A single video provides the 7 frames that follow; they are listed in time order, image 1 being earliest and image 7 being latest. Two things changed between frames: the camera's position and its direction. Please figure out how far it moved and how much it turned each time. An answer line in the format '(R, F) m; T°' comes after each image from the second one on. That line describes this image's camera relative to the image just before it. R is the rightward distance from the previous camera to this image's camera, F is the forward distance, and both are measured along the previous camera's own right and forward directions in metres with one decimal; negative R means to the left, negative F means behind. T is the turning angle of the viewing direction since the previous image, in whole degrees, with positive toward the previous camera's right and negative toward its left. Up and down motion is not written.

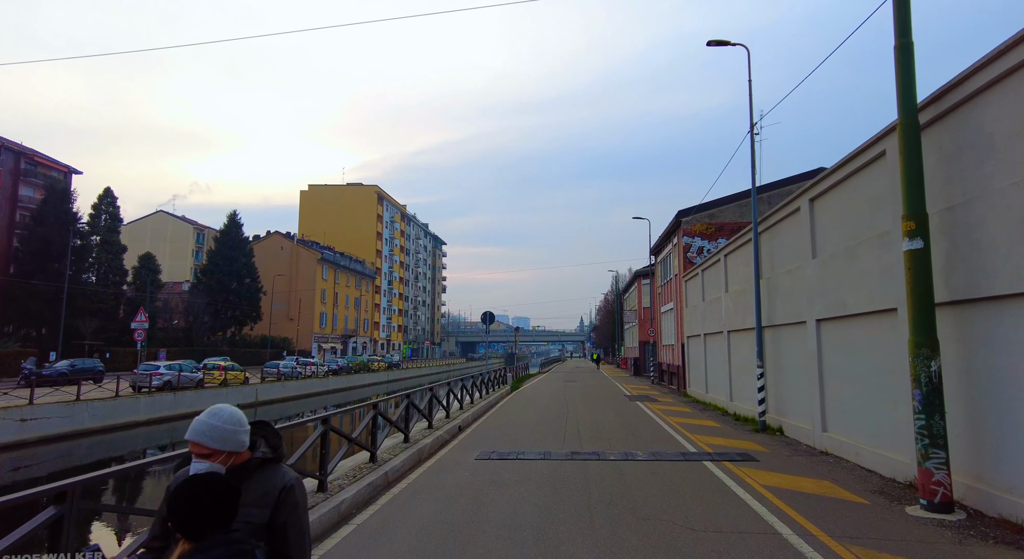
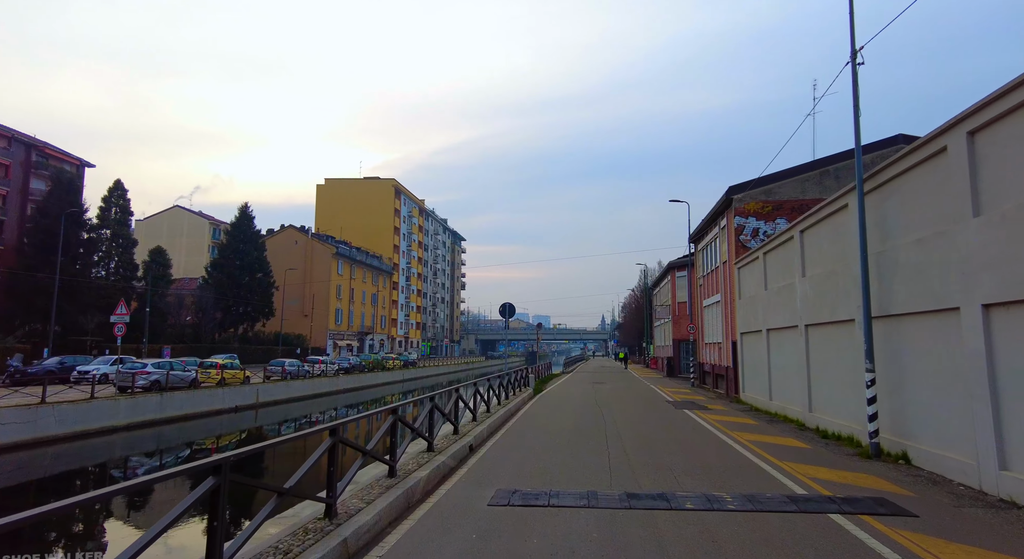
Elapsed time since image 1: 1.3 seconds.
(-0.1, +2.9) m; -2°
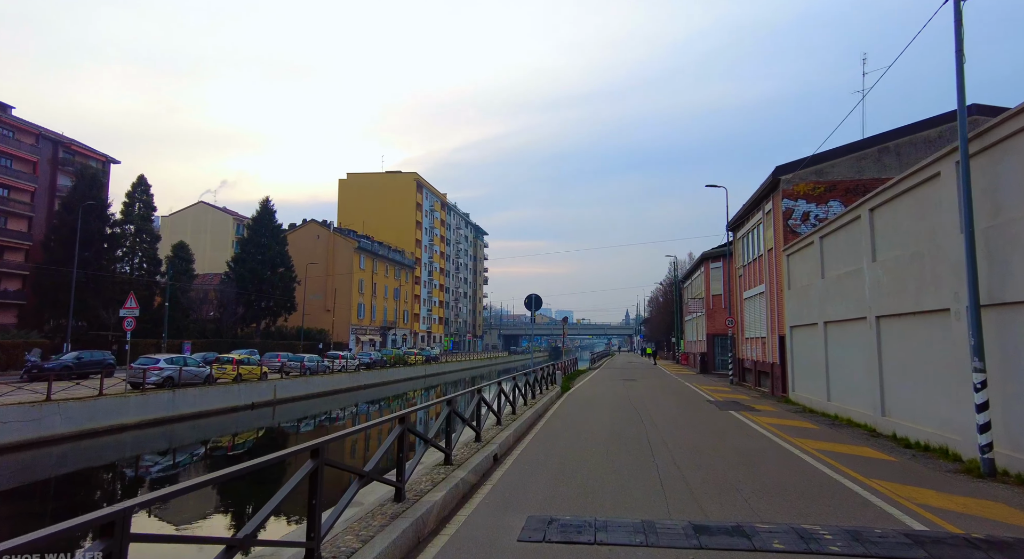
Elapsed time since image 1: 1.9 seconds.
(-0.1, +1.4) m; -2°
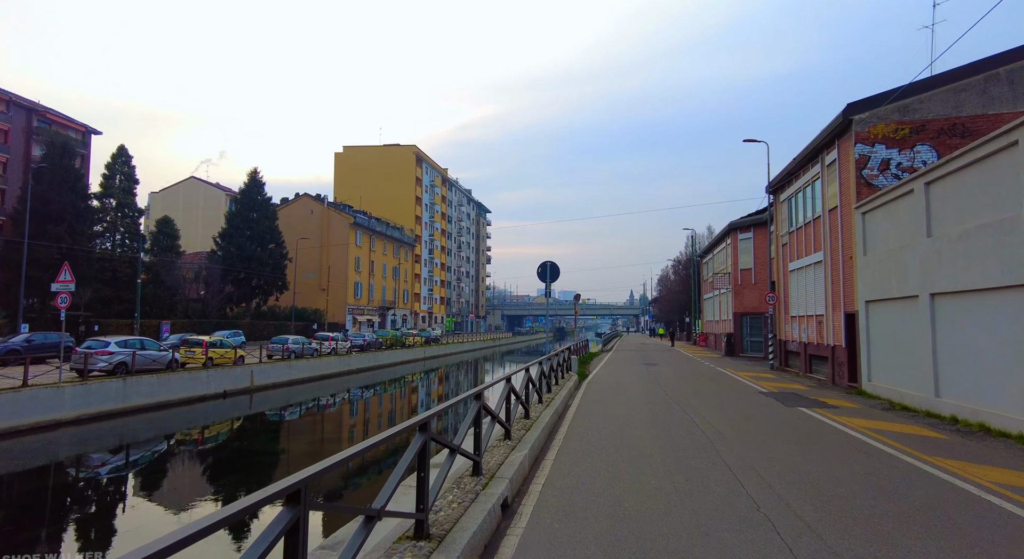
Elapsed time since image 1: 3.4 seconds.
(-0.2, +3.4) m; 0°
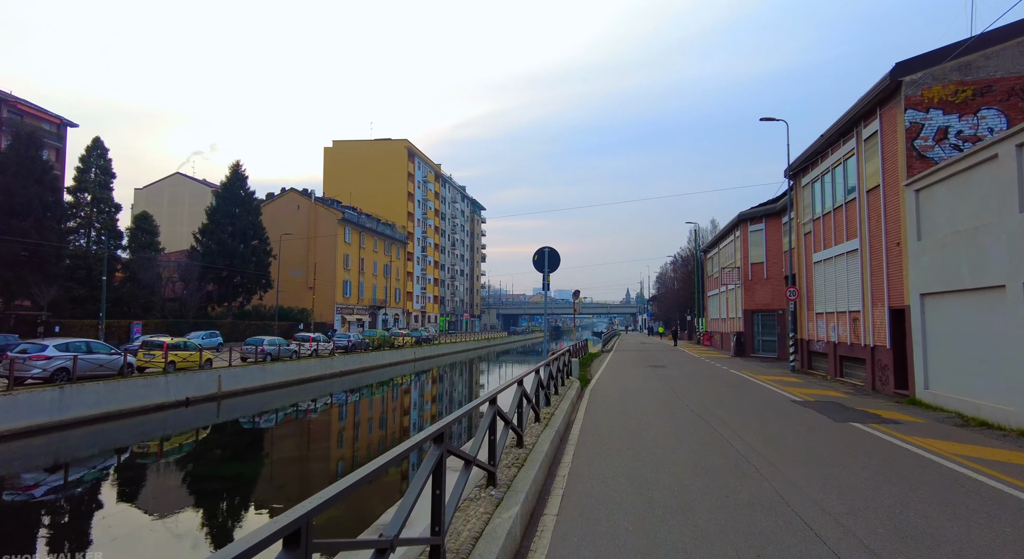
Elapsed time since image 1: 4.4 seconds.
(+0.1, +2.3) m; 0°
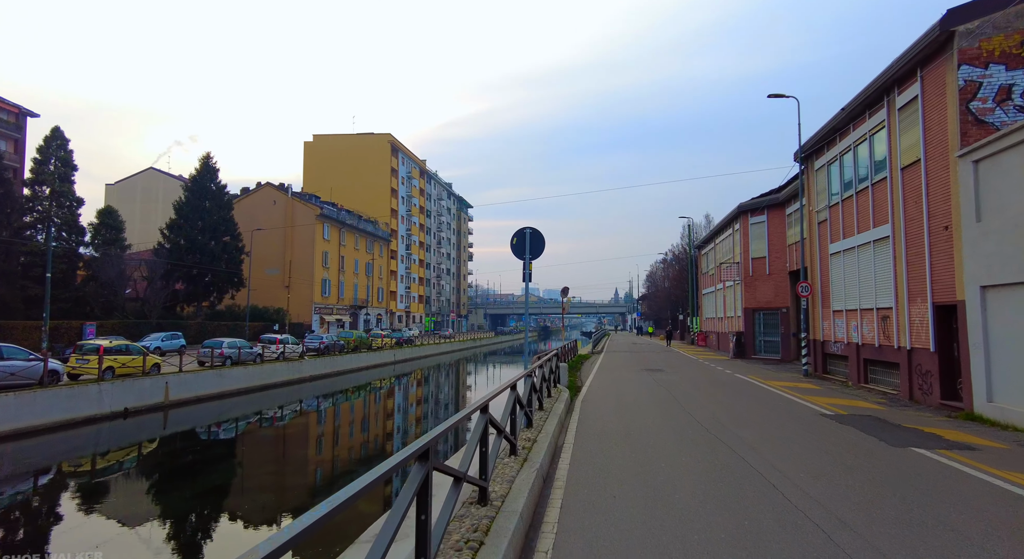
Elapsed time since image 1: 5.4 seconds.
(+0.3, +2.3) m; +1°
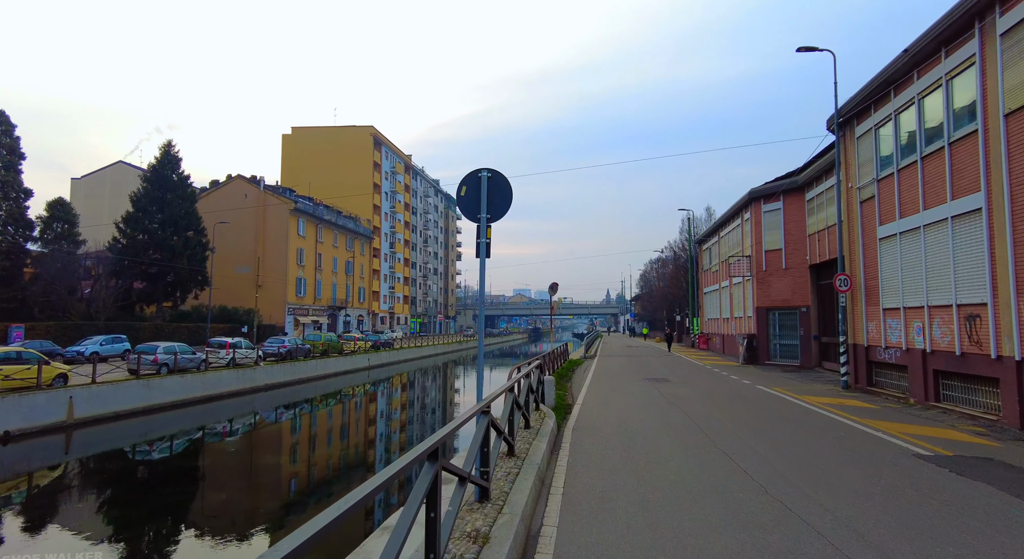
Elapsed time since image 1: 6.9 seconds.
(+0.4, +3.5) m; +1°
